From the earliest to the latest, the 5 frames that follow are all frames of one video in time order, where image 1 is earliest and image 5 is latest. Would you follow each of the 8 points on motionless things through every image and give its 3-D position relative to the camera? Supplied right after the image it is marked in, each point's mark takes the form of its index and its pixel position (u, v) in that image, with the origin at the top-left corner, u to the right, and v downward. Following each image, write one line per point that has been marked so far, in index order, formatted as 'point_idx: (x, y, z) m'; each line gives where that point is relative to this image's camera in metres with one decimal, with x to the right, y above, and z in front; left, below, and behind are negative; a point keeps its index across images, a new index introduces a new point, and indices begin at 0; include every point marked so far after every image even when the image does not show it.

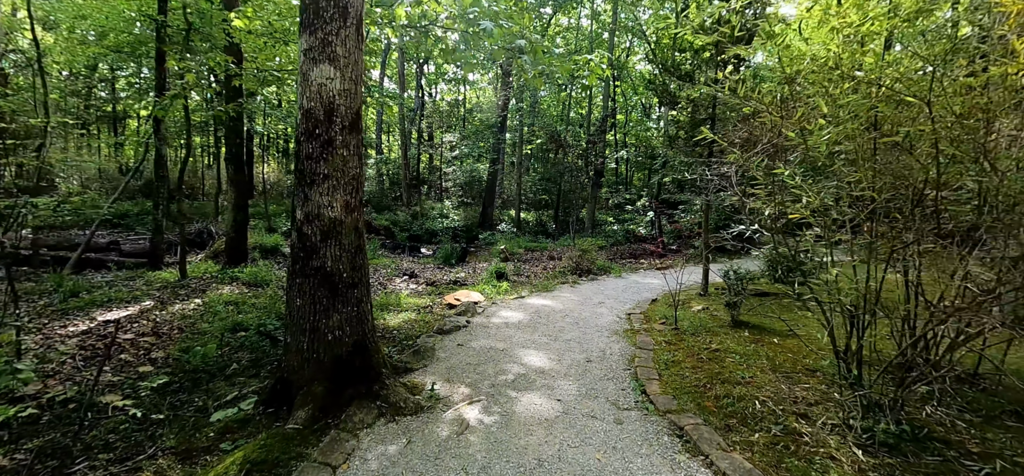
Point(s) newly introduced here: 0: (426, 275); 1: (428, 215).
0: (-1.6, -0.7, +7.6) m
1: (-3.2, +0.9, +15.9) m
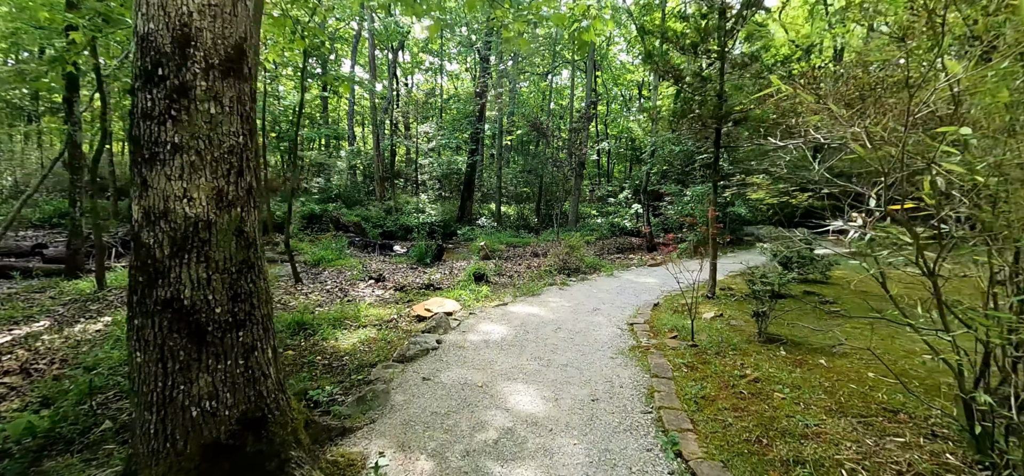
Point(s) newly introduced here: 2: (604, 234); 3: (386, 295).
0: (-1.9, -0.6, +6.8) m
1: (-3.9, +1.0, +14.9) m
2: (+2.9, +0.1, +13.1) m
3: (-1.6, -0.7, +5.4) m
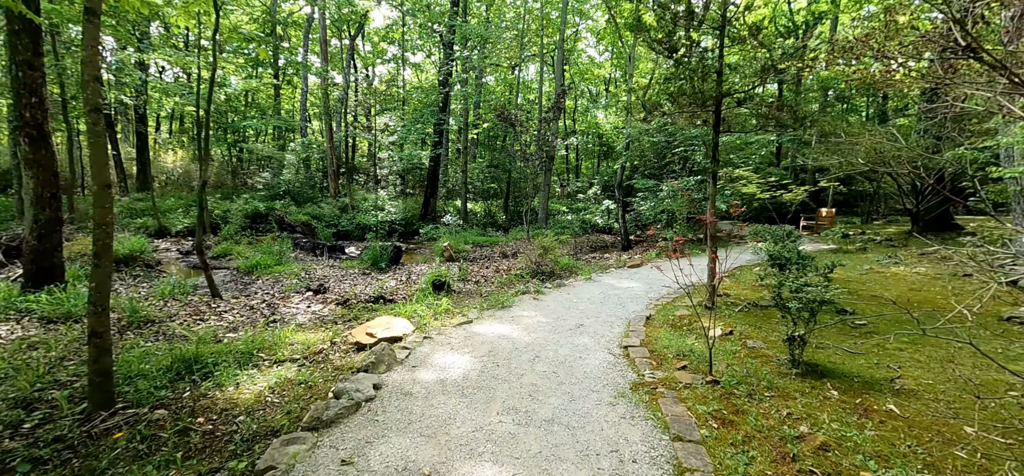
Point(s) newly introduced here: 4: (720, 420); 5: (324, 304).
0: (-2.4, -0.7, +5.8) m
1: (-5.0, +1.0, +13.7) m
2: (+1.9, +0.2, +12.5) m
3: (-2.0, -0.8, +4.4) m
4: (+1.0, -0.9, +2.1) m
5: (-2.1, -0.8, +4.8) m
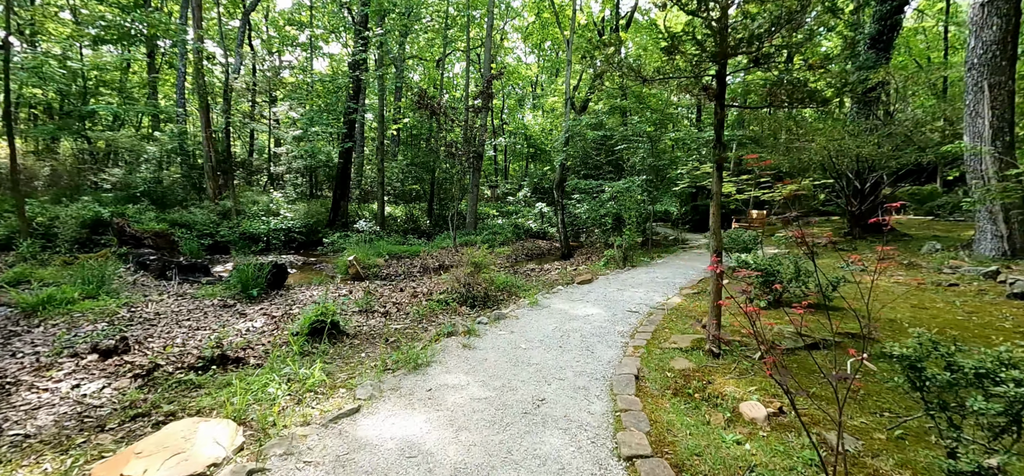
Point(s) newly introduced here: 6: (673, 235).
0: (-3.1, -0.9, +3.8) m
1: (-7.1, +0.7, +11.2) m
2: (-0.1, 0.0, +11.1) m
3: (-2.5, -1.0, +2.5) m
4: (+0.9, -1.0, +0.7) m
5: (-2.7, -1.0, +2.8) m
6: (+4.0, +0.1, +10.5) m
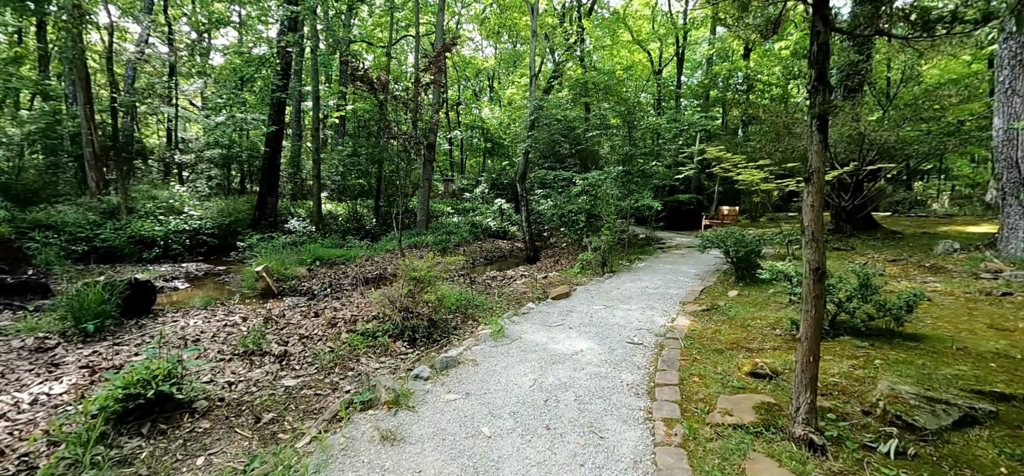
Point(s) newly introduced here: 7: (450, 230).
0: (-3.3, -1.0, +2.2) m
1: (-8.1, +0.6, +9.1) m
2: (-1.1, 0.0, +9.8) m
3: (-2.6, -1.1, +1.0) m
4: (+0.9, -1.1, -0.5) m
5: (-2.9, -1.0, +1.3) m
6: (+3.1, +0.1, +9.6) m
7: (-1.5, +0.2, +10.5) m
